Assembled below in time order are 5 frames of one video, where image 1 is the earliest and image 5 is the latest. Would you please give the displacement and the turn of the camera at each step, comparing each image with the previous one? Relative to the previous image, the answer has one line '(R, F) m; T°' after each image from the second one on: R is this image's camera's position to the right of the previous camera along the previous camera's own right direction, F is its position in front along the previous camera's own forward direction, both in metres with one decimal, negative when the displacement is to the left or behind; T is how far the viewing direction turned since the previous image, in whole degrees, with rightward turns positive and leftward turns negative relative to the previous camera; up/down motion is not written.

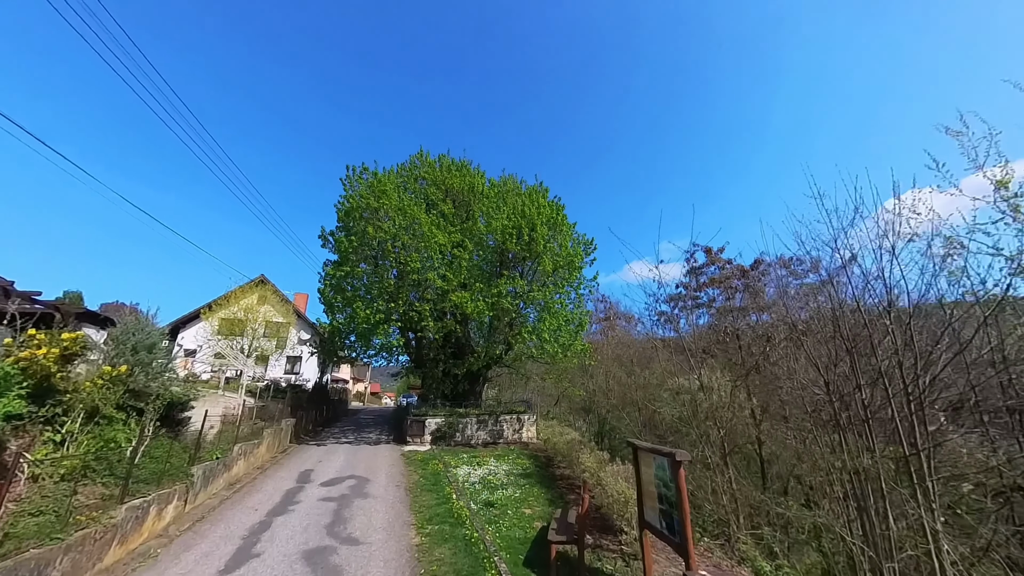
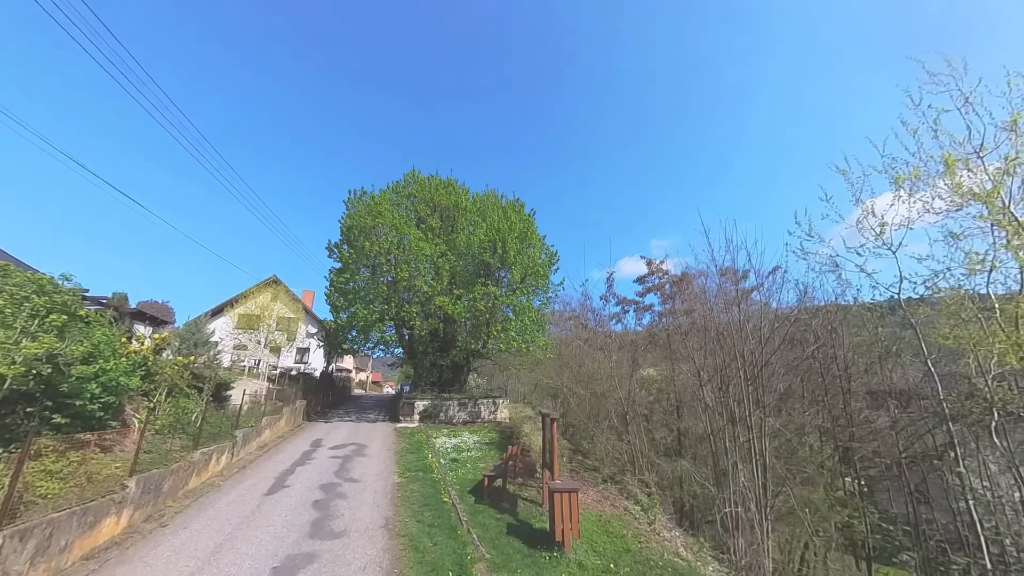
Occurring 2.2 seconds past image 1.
(+1.3, -2.7) m; 0°
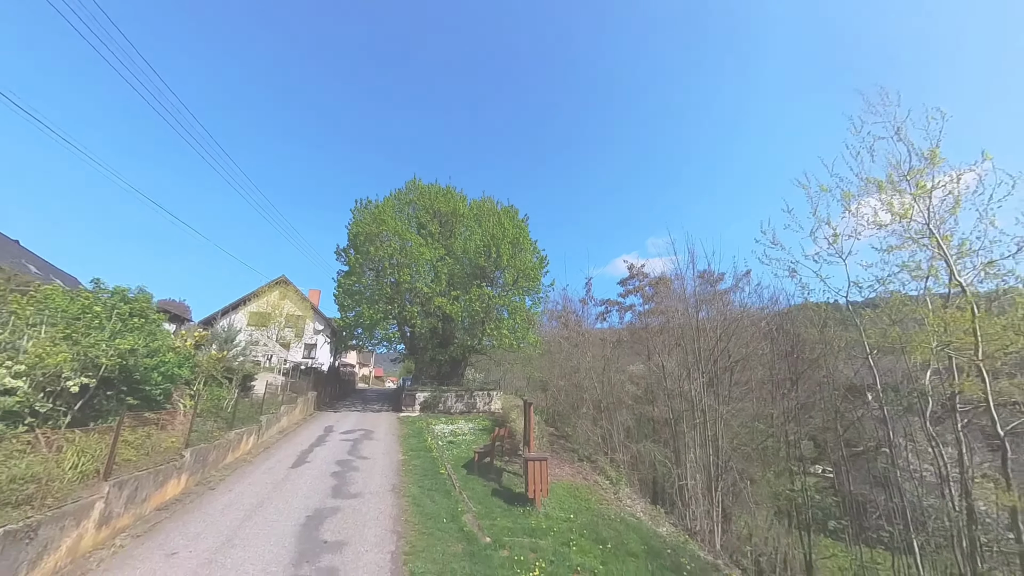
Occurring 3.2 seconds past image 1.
(+0.4, -1.5) m; 0°
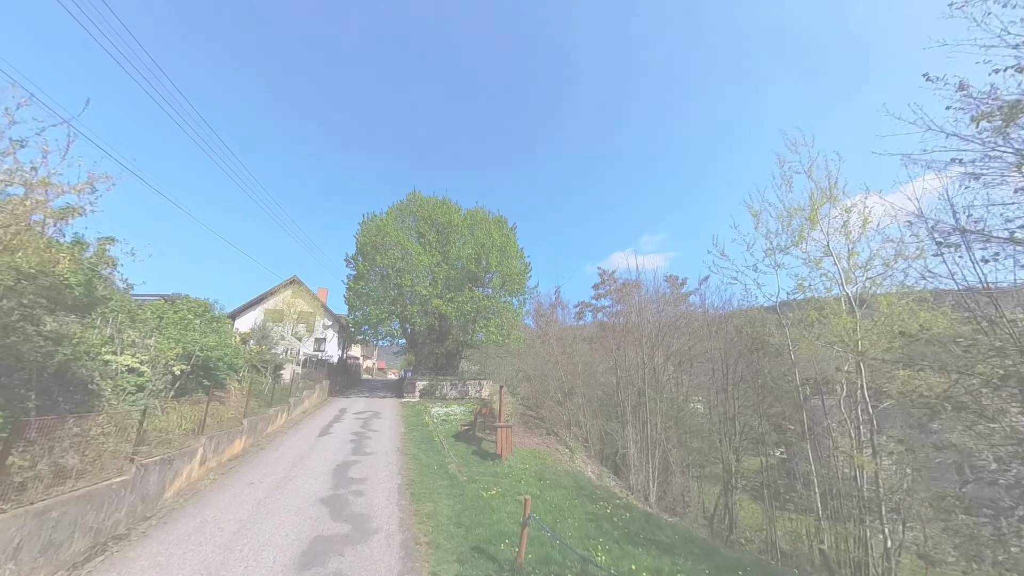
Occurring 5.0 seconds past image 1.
(+0.8, -2.7) m; 0°
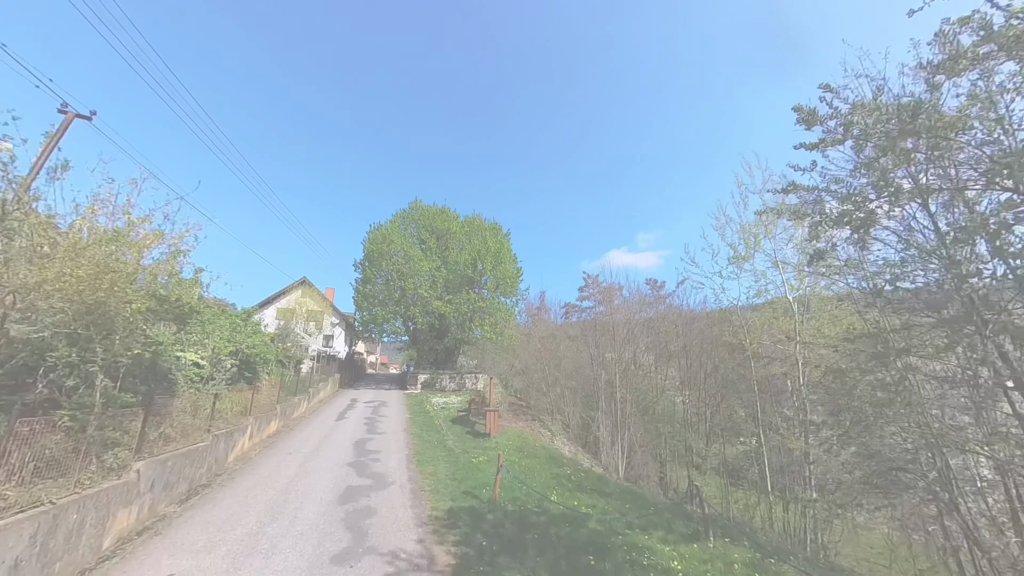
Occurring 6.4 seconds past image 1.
(+0.5, -2.2) m; 0°
